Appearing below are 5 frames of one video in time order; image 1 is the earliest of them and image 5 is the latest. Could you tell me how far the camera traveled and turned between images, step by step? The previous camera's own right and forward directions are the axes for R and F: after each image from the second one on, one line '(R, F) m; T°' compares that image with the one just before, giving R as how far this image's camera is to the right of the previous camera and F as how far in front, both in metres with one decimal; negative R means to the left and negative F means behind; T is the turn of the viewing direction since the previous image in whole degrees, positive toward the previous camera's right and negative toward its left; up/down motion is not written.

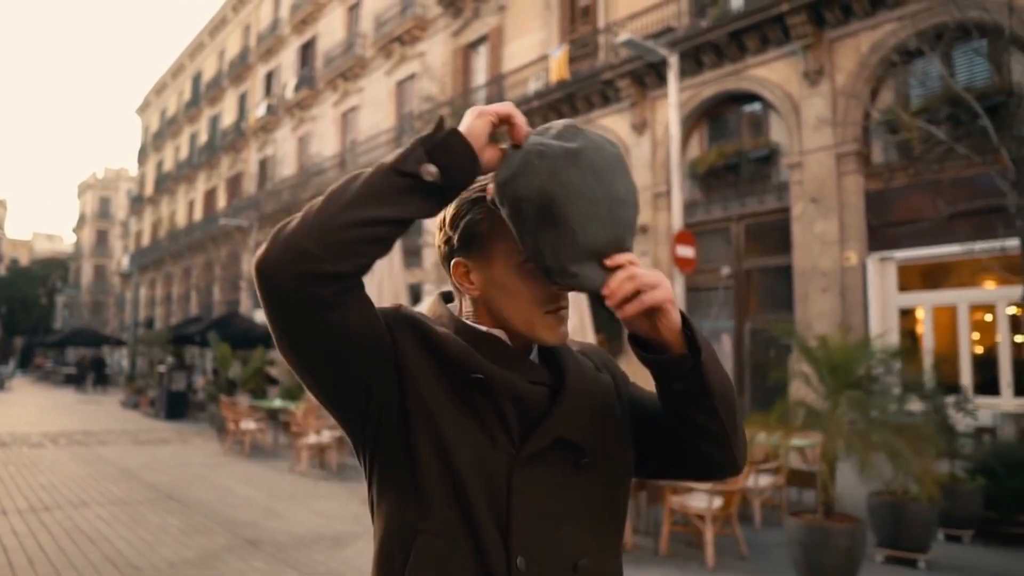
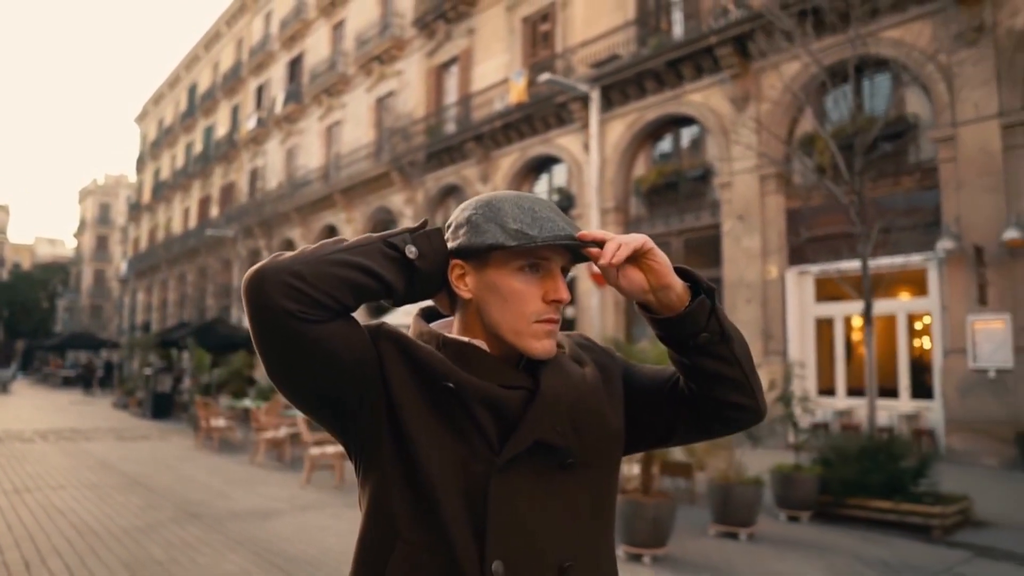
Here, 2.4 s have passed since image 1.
(+1.0, -1.2) m; 0°
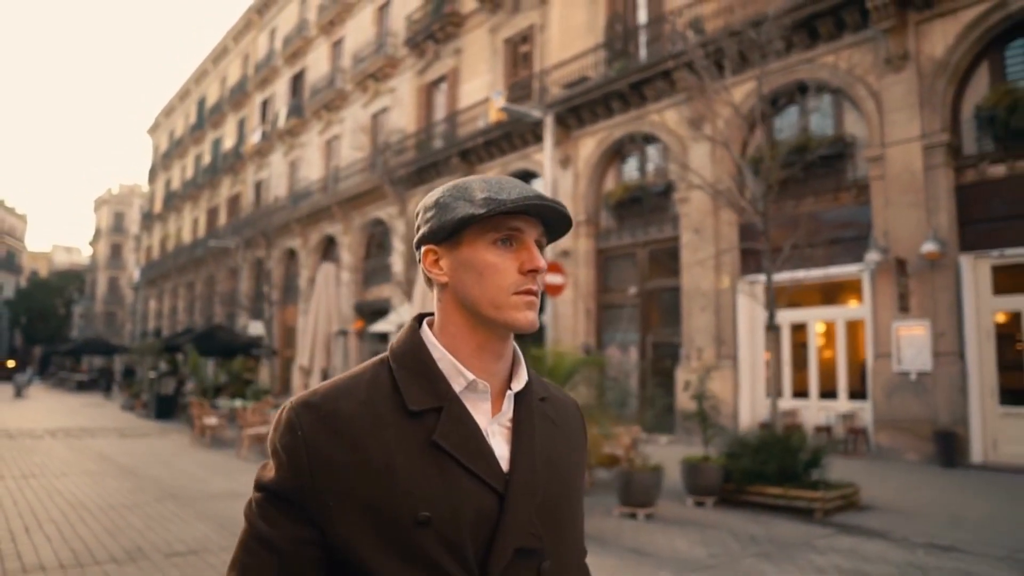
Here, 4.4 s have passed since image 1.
(+0.9, -1.1) m; -1°
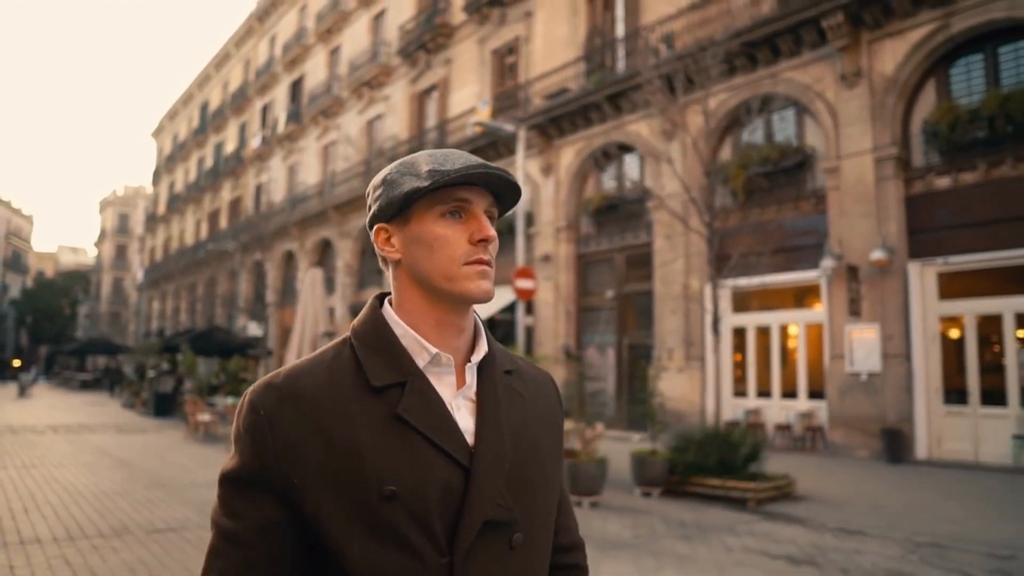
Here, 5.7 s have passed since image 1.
(+0.5, -0.7) m; 0°
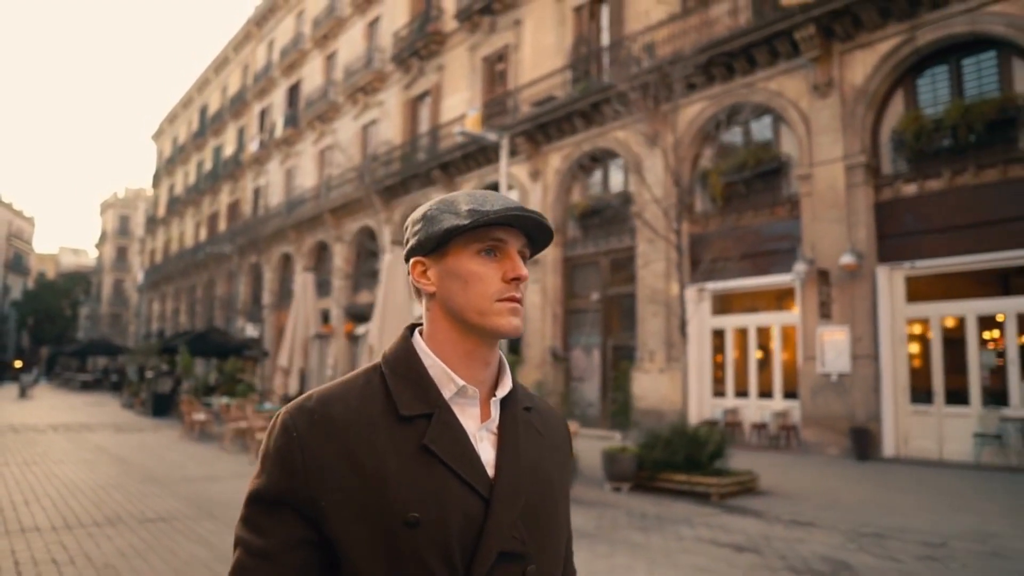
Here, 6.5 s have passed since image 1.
(+0.3, -0.5) m; 0°
